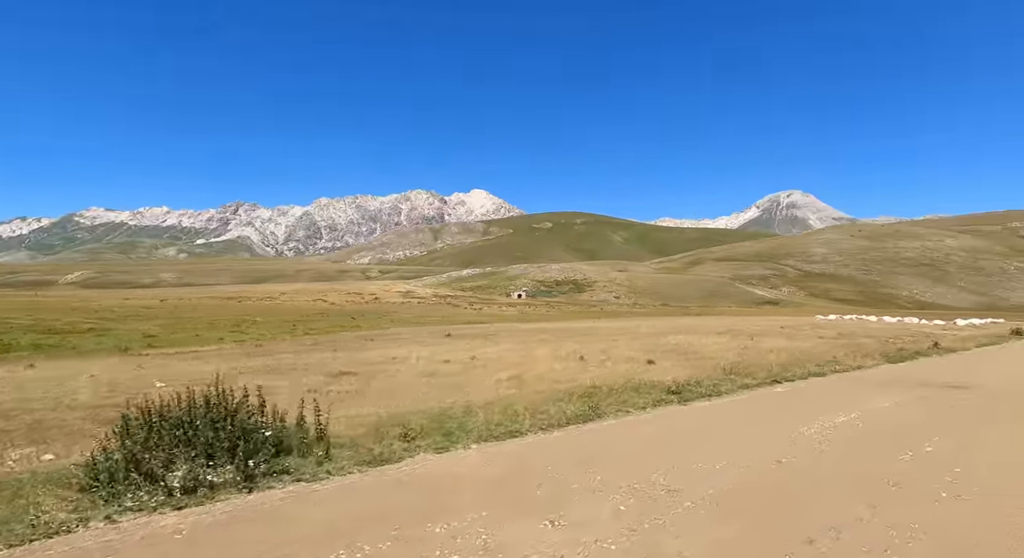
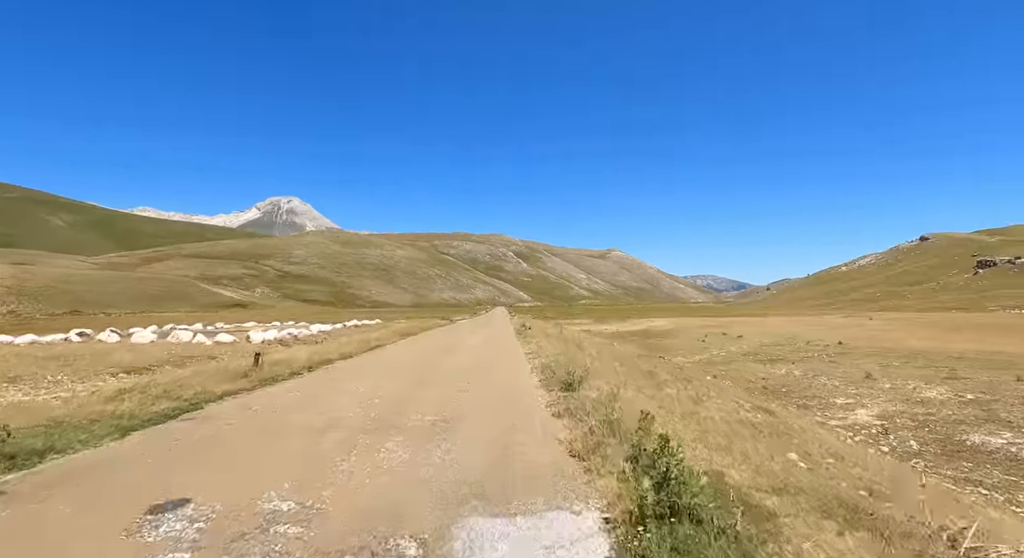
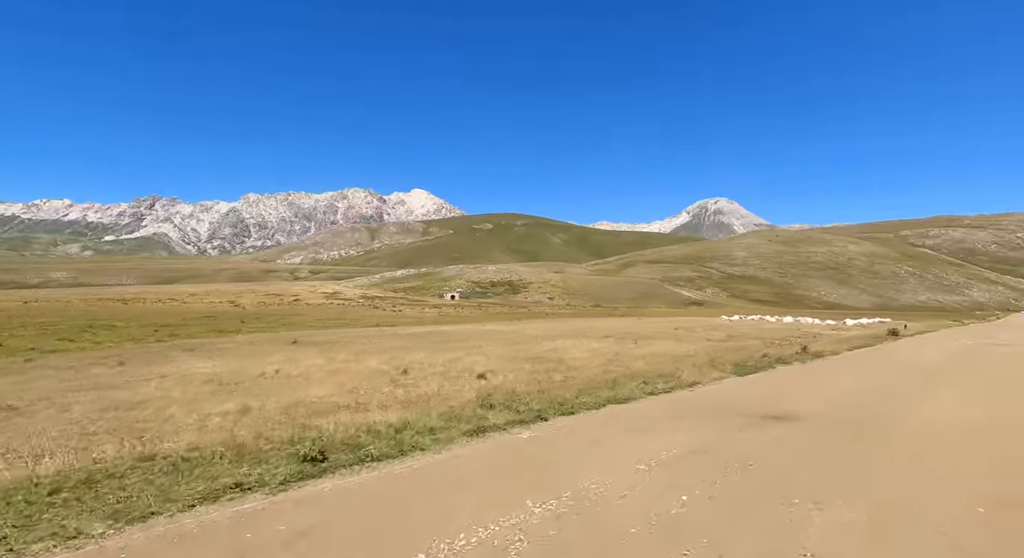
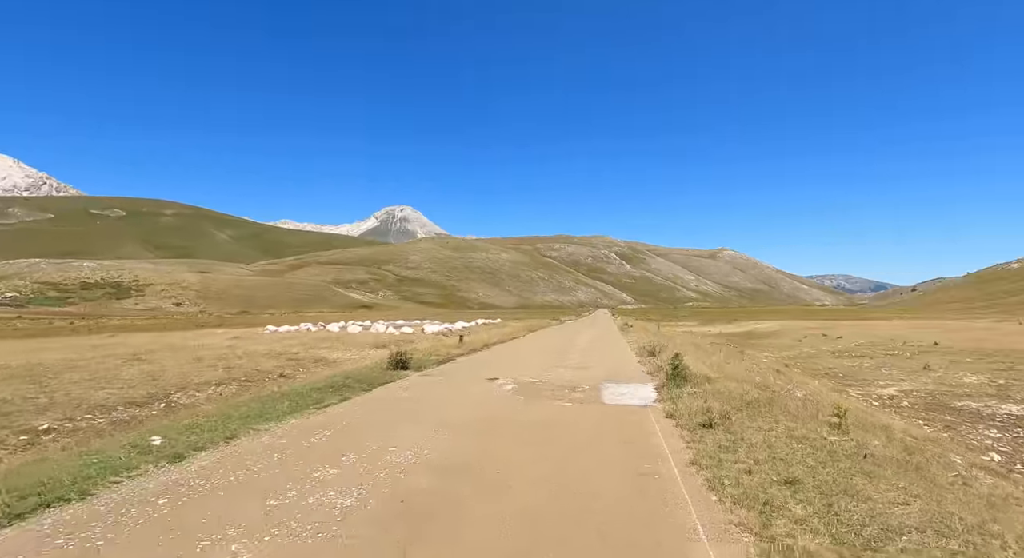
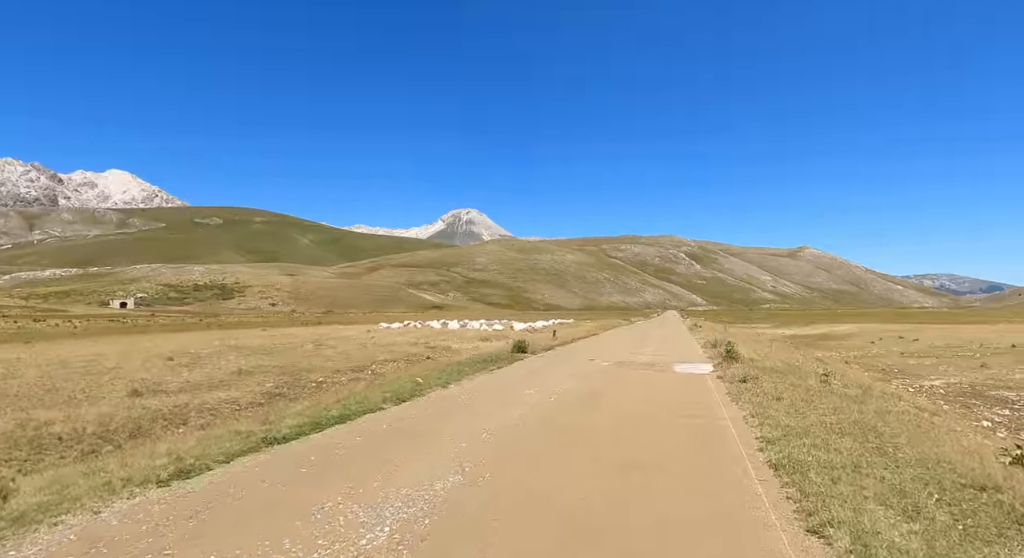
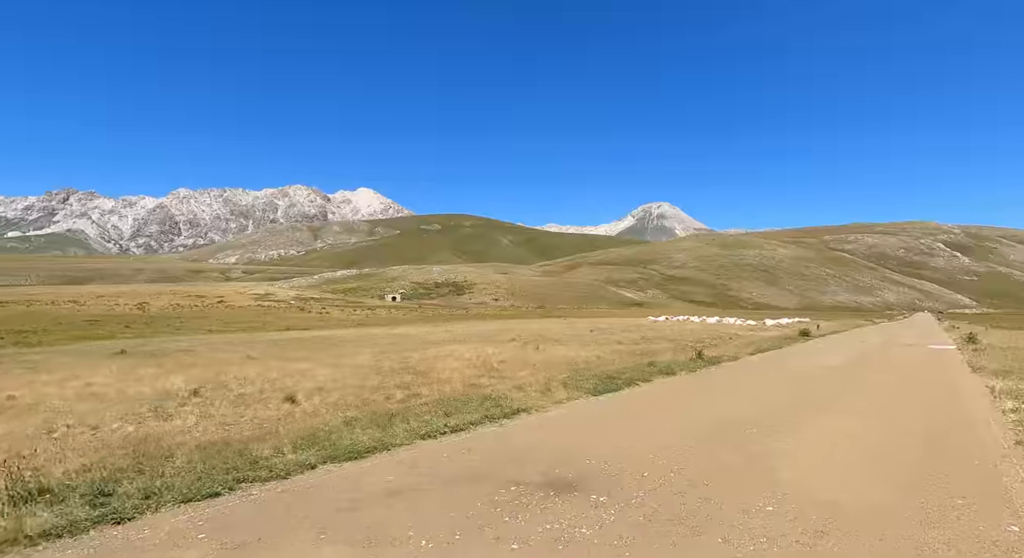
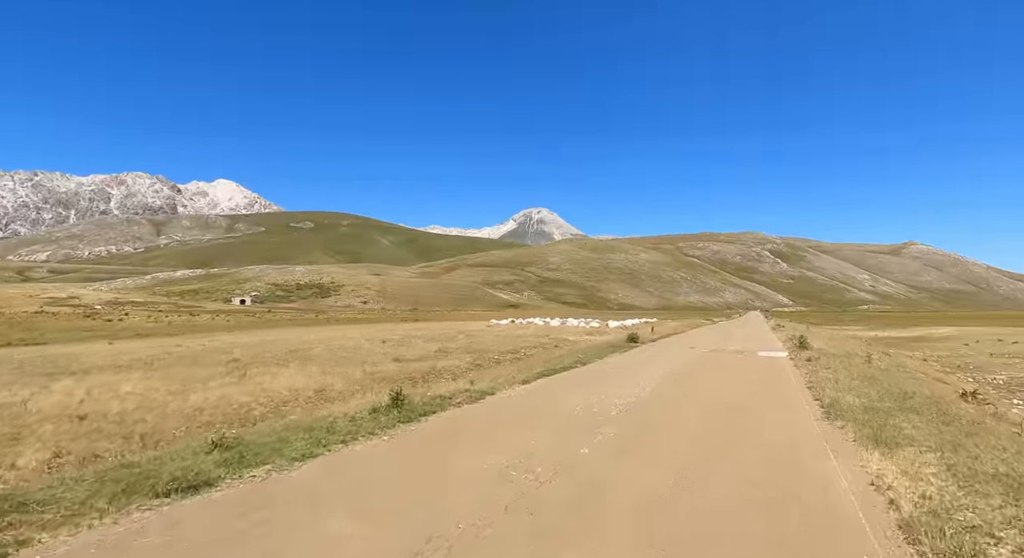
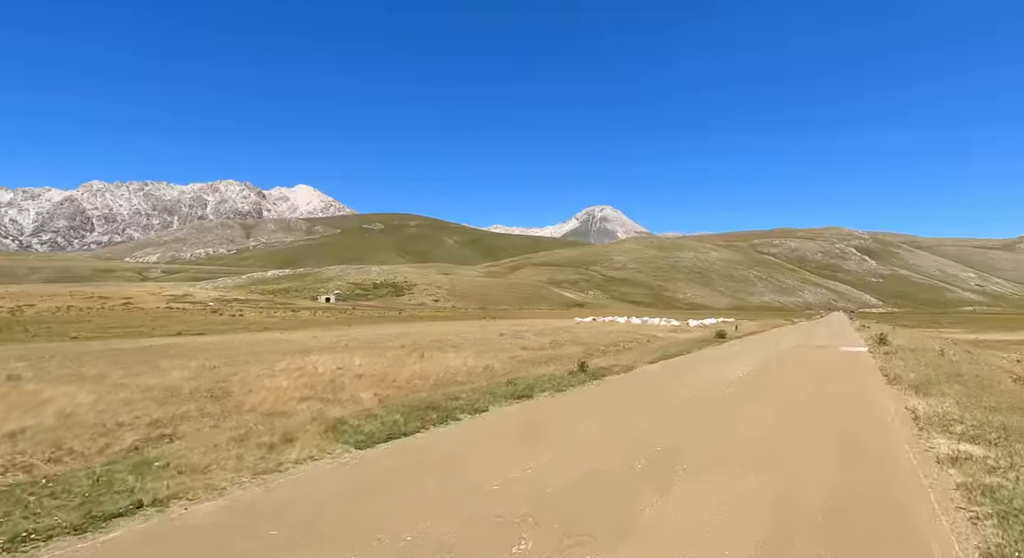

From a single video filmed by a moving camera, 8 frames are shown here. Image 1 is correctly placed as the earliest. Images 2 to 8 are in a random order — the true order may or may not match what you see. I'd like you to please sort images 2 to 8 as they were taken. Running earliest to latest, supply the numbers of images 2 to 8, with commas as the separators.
3, 6, 8, 7, 5, 4, 2
